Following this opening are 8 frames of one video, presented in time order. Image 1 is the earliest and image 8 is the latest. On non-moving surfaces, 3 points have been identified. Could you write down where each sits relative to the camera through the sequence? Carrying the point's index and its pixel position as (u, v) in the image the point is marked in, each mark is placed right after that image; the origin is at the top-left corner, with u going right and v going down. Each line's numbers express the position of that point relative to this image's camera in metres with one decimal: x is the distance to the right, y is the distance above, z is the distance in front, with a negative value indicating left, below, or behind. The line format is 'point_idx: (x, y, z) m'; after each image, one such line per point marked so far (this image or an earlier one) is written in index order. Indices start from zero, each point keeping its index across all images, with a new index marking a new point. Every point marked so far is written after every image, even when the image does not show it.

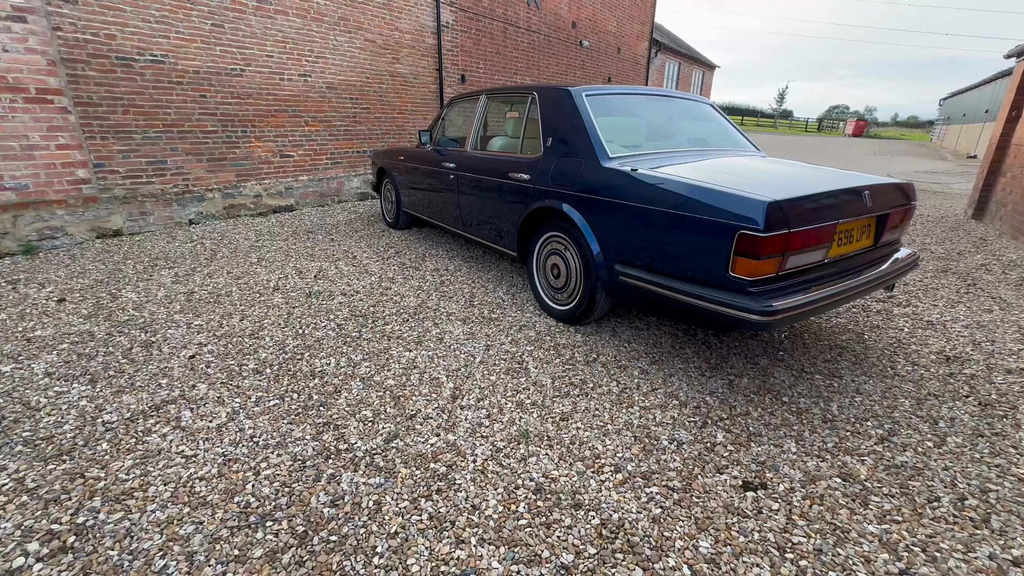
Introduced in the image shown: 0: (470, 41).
0: (-0.8, +4.8, +8.7) m
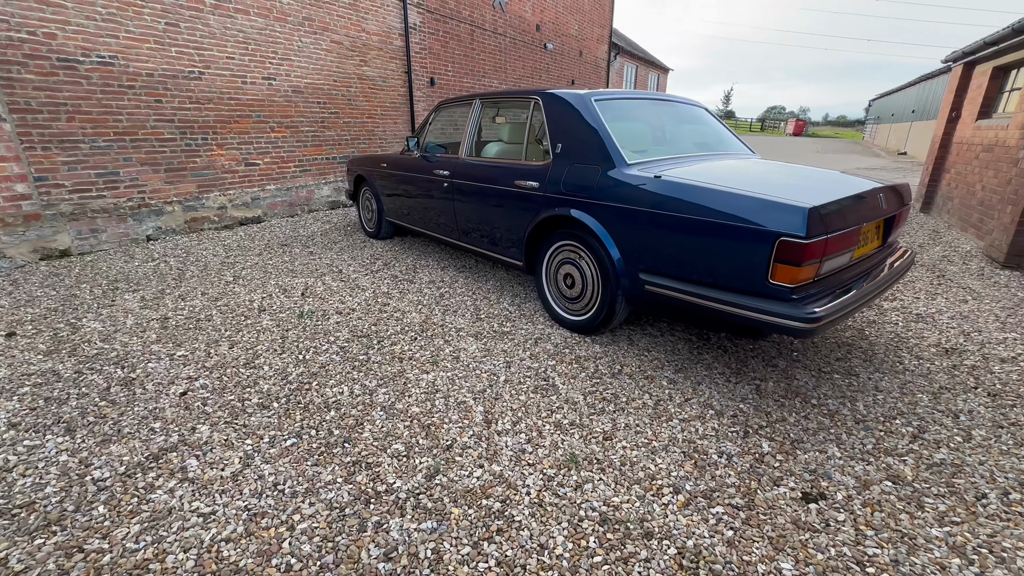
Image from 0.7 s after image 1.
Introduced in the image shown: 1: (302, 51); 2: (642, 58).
0: (-1.4, +4.7, +8.5) m
1: (-3.0, +3.4, +6.3) m
2: (+5.5, +9.8, +18.9) m
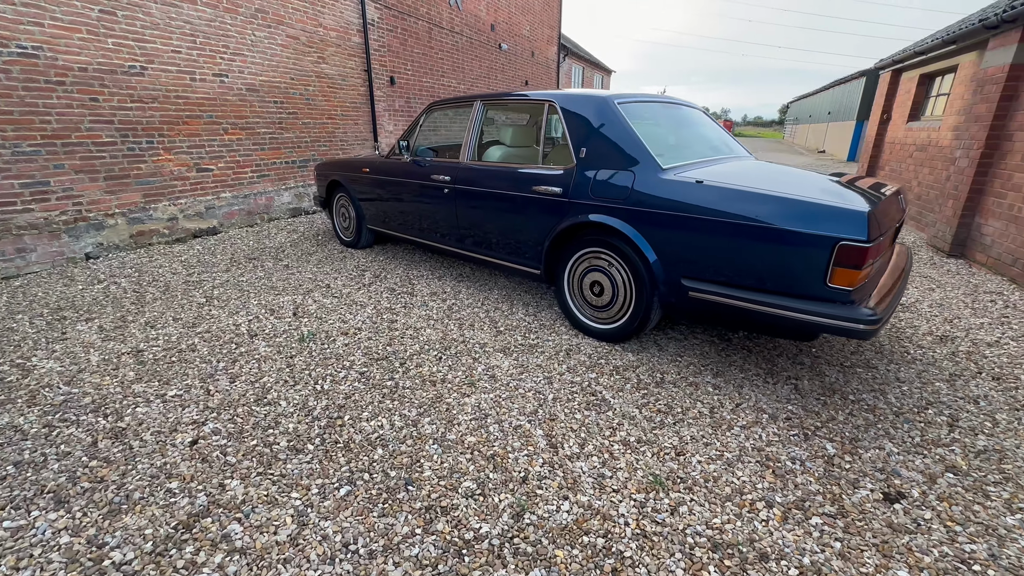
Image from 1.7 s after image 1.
0: (-2.1, +4.5, +8.2) m
1: (-3.3, +3.1, +5.8) m
2: (+3.3, +9.9, +19.3) m
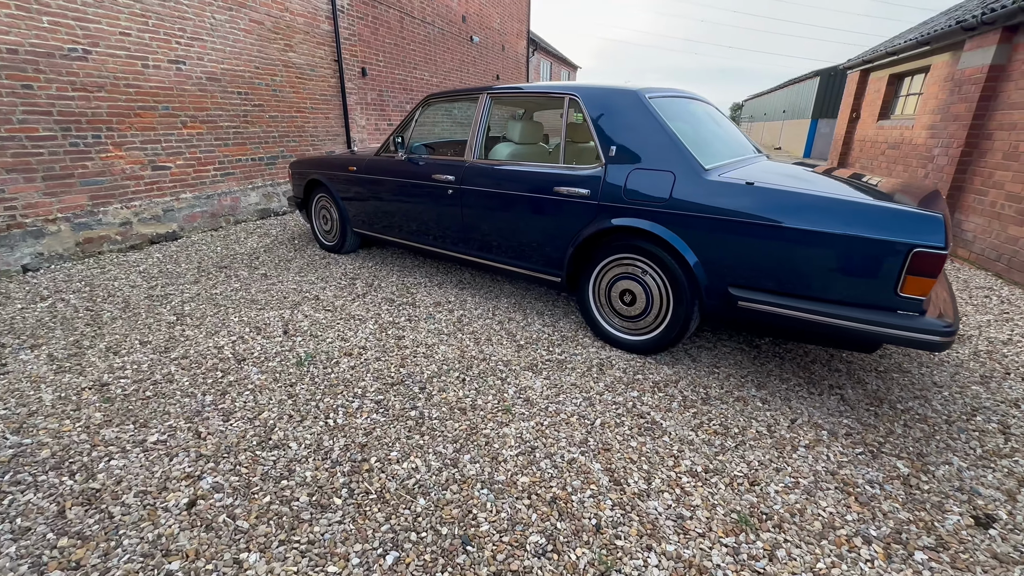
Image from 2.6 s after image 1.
0: (-2.5, +4.5, +7.7) m
1: (-3.5, +3.0, +5.2) m
2: (+1.9, +10.0, +19.2) m
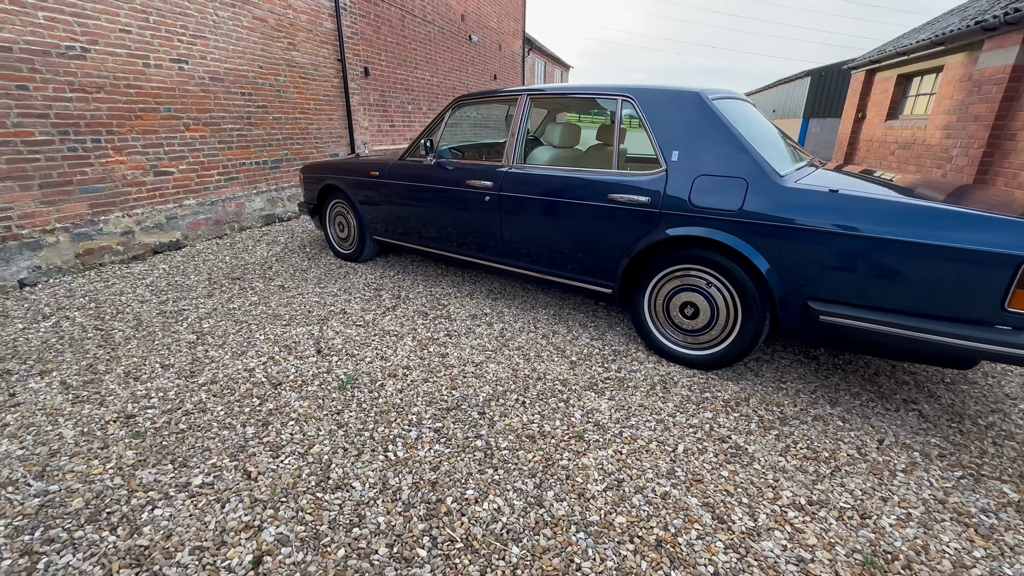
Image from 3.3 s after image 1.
0: (-2.4, +4.4, +7.5) m
1: (-3.3, +2.9, +5.0) m
2: (+1.6, +10.0, +19.1) m
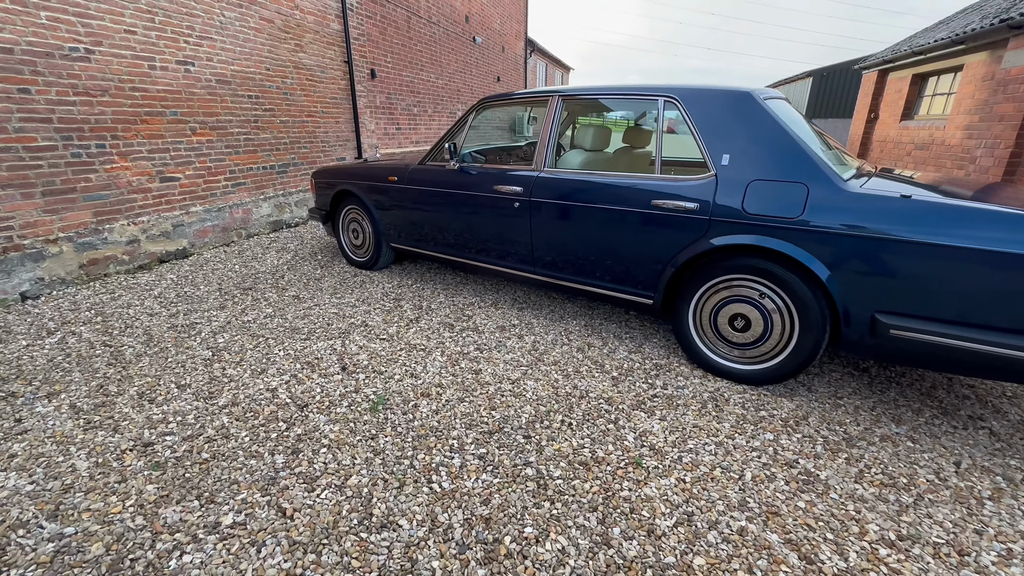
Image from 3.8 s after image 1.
0: (-2.2, +4.3, +7.3) m
1: (-3.1, +2.8, +4.8) m
2: (+1.6, +9.8, +19.0) m
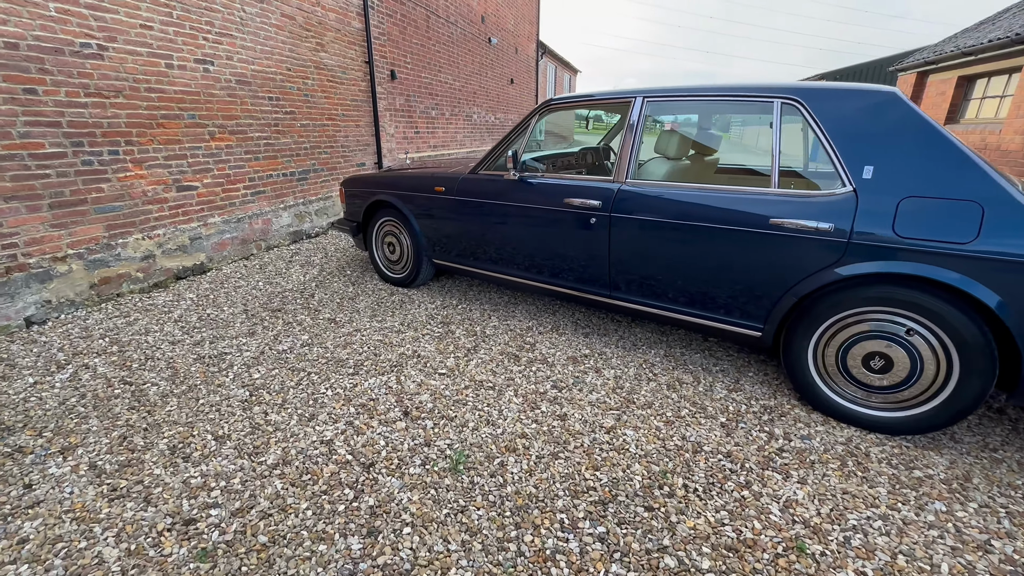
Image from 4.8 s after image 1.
0: (-1.8, +4.1, +7.0) m
1: (-2.7, +2.6, +4.5) m
2: (+2.0, +9.6, +18.7) m
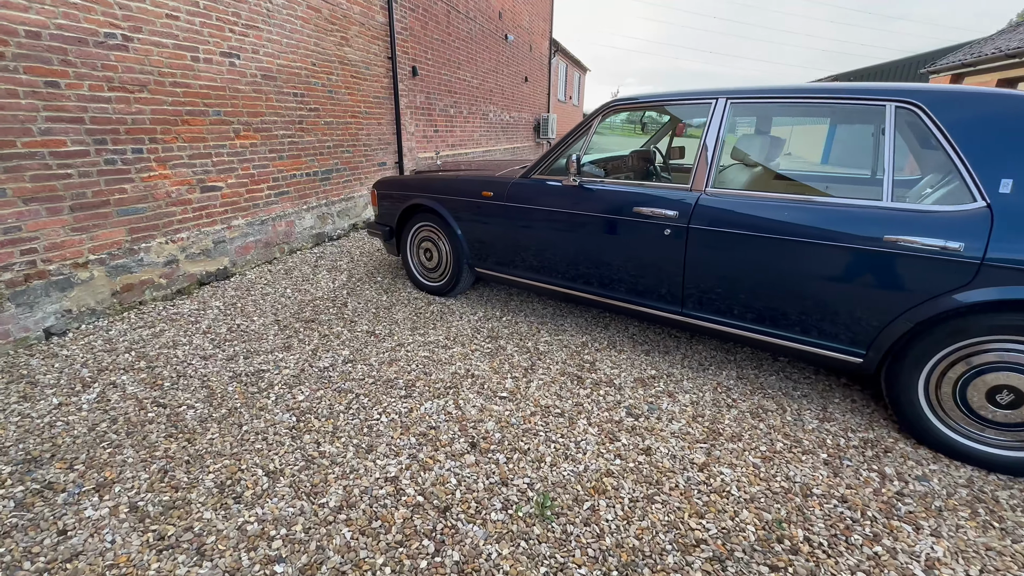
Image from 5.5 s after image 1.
0: (-1.4, +4.0, +6.7) m
1: (-2.3, +2.6, +4.2) m
2: (+2.4, +9.5, +18.4) m
